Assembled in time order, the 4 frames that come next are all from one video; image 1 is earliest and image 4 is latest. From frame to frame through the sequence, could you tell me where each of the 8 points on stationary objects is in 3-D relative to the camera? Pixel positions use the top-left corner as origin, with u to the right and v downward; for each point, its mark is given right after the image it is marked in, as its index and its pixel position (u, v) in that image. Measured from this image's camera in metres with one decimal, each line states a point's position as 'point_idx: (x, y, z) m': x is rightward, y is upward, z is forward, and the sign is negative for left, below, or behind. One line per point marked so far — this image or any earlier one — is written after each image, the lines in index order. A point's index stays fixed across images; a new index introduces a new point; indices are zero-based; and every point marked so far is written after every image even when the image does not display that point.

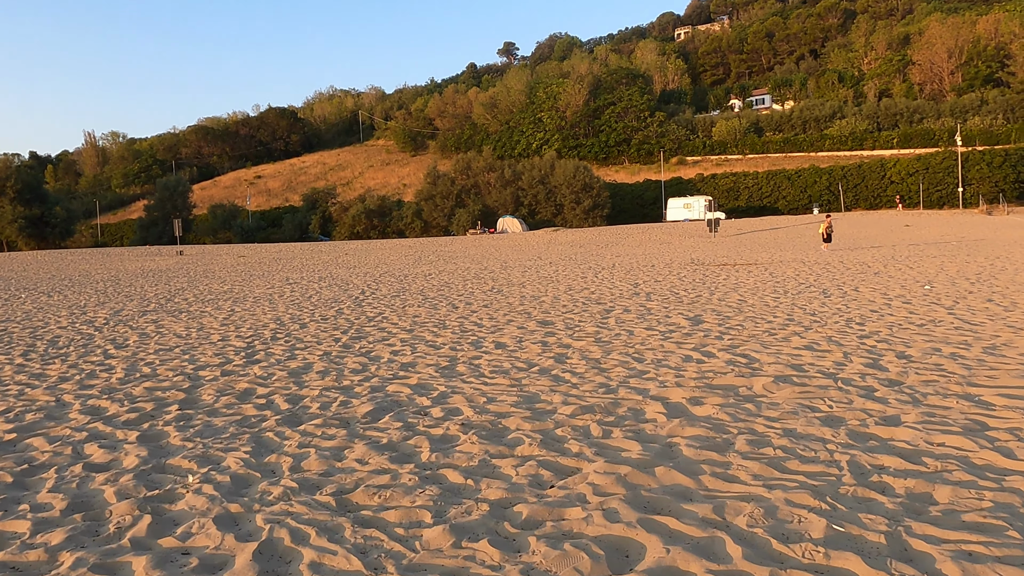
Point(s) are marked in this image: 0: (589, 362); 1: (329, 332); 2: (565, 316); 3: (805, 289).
0: (+0.6, -0.6, +6.1) m
1: (-2.2, -0.5, +9.1) m
2: (+0.7, -0.4, +9.8) m
3: (+4.8, 0.0, +12.7) m
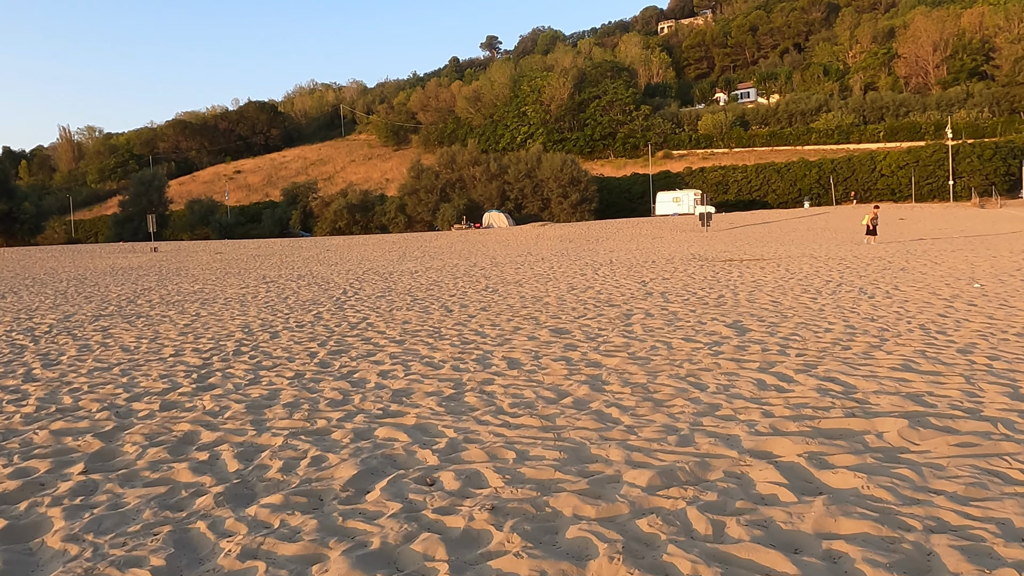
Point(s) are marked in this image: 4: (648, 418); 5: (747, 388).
0: (+0.8, -0.6, +4.8) m
1: (-2.1, -0.6, +7.7) m
2: (+0.8, -0.4, +8.4) m
3: (+4.8, 0.0, +11.4) m
4: (+0.7, -0.7, +4.1) m
5: (+1.4, -0.6, +4.7) m
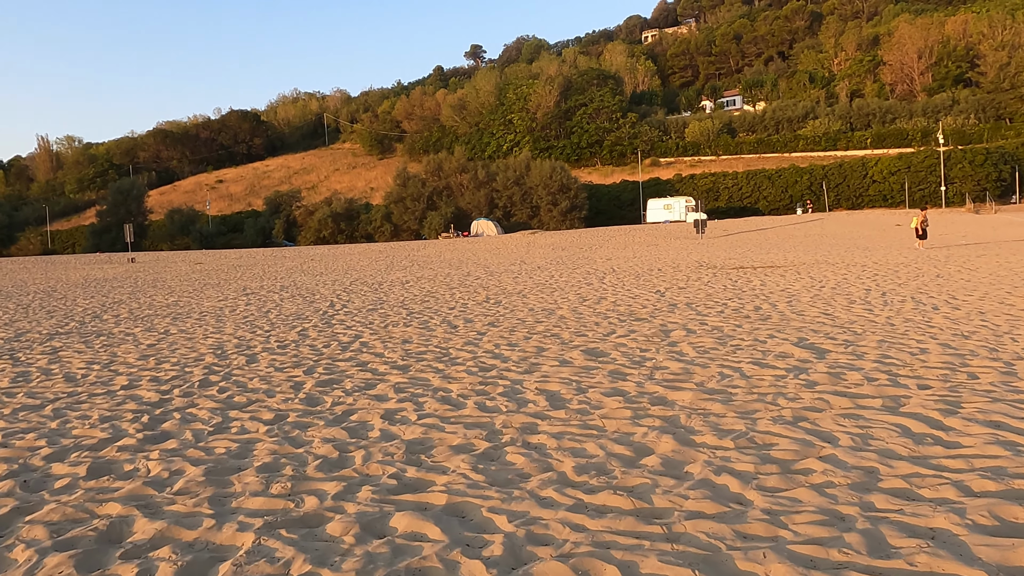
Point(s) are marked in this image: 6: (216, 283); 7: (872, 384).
0: (+1.1, -0.7, +3.5) m
1: (-1.9, -0.7, +6.4) m
2: (+1.0, -0.5, +7.1) m
3: (+5.0, -0.1, +10.2) m
4: (+1.0, -0.8, +2.8) m
5: (+1.7, -0.7, +3.4) m
6: (-7.4, +0.1, +19.2) m
7: (+2.2, -0.6, +4.7) m
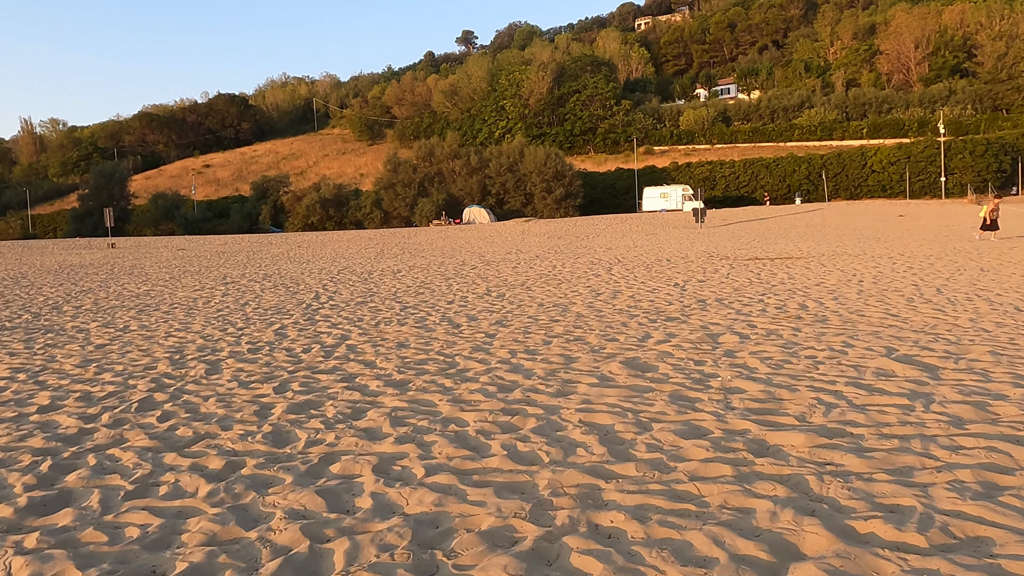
0: (+1.3, -0.7, +2.3) m
1: (-1.7, -0.6, +5.1) m
2: (+1.1, -0.5, +5.9) m
3: (+5.1, -0.1, +9.0) m
4: (+1.2, -0.8, +1.5) m
5: (+1.9, -0.7, +2.2) m
6: (-7.4, +0.4, +17.8) m
7: (+2.4, -0.6, +3.5) m
